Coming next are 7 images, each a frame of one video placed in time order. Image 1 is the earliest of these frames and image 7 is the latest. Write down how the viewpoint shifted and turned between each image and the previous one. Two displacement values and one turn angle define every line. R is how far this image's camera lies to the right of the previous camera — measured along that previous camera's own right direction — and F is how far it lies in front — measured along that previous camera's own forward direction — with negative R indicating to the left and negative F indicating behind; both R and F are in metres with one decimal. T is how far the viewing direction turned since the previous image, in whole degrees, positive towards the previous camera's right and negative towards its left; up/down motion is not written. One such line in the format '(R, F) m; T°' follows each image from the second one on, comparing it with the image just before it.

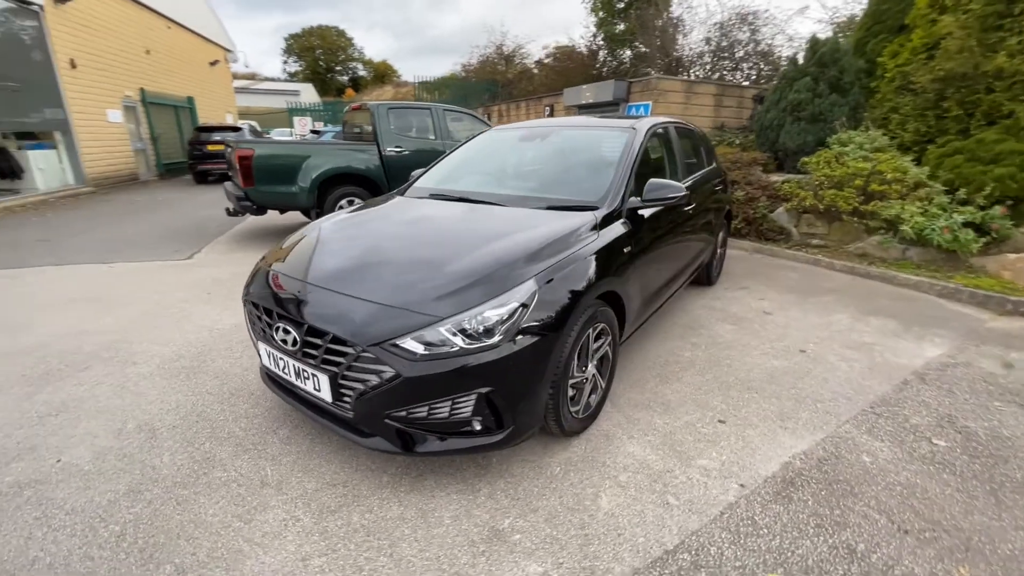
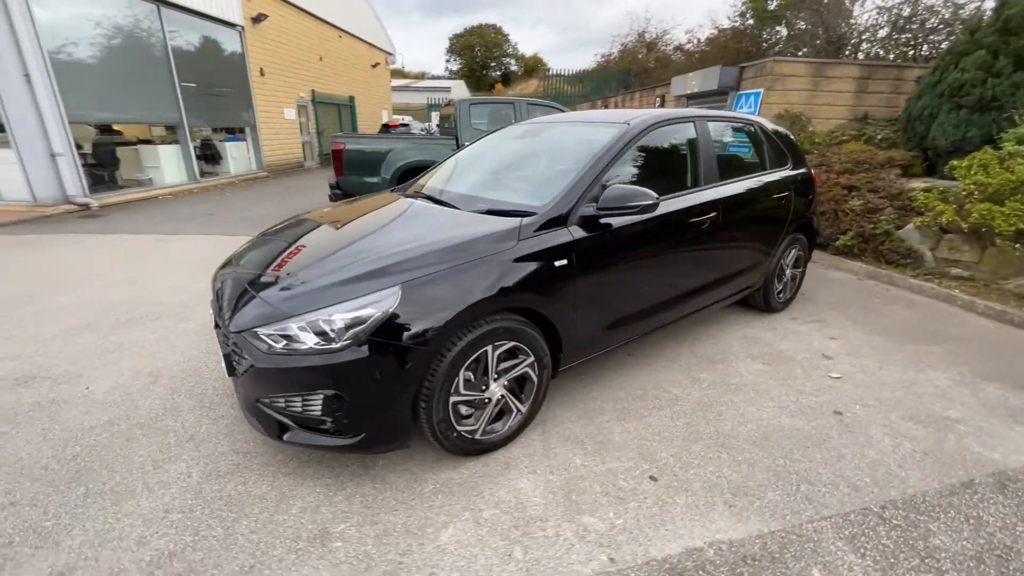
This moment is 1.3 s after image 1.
(+1.2, +0.4) m; -17°
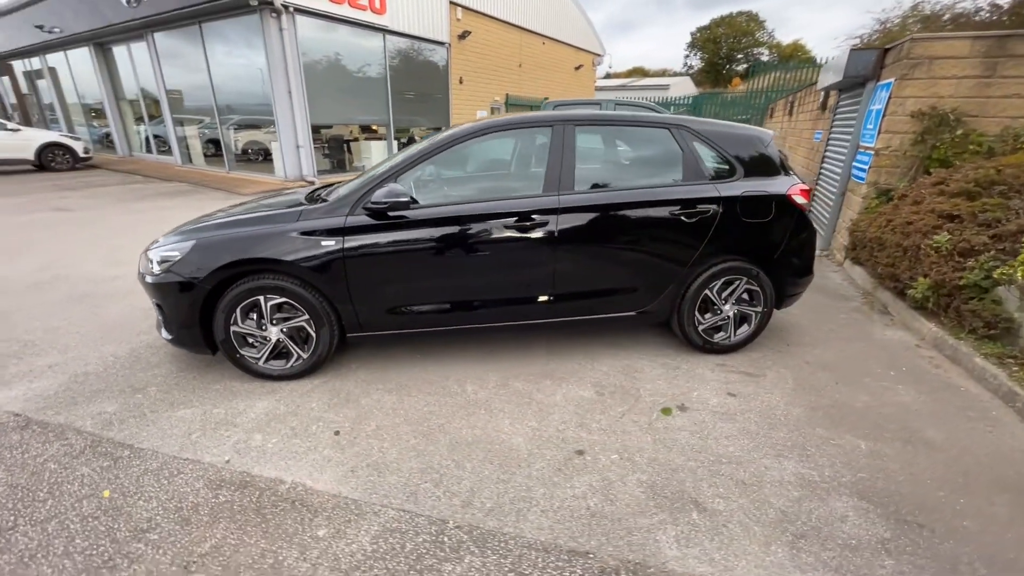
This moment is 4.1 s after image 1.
(+2.9, +0.4) m; -27°
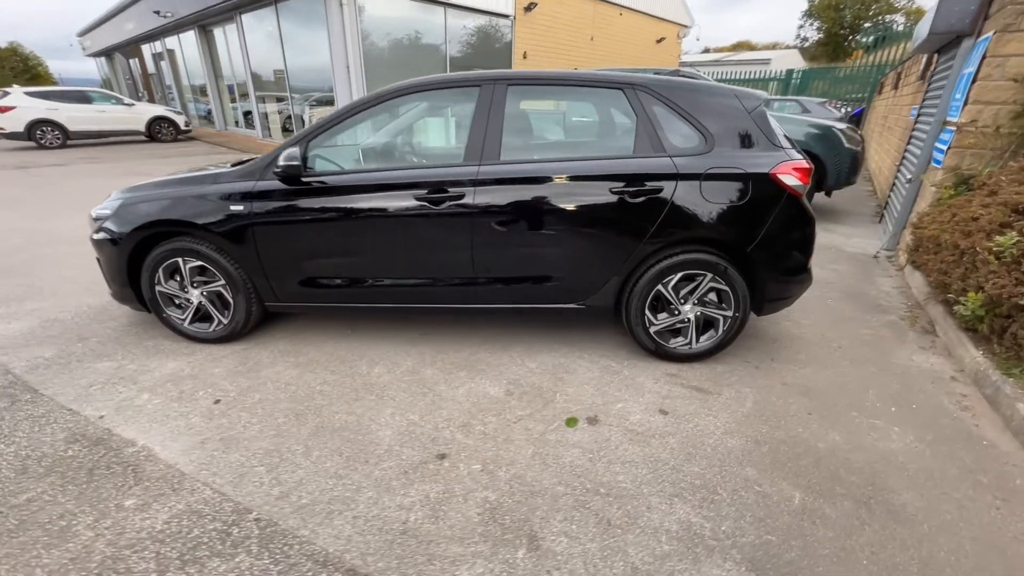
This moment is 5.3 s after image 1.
(+1.1, +0.4) m; -10°
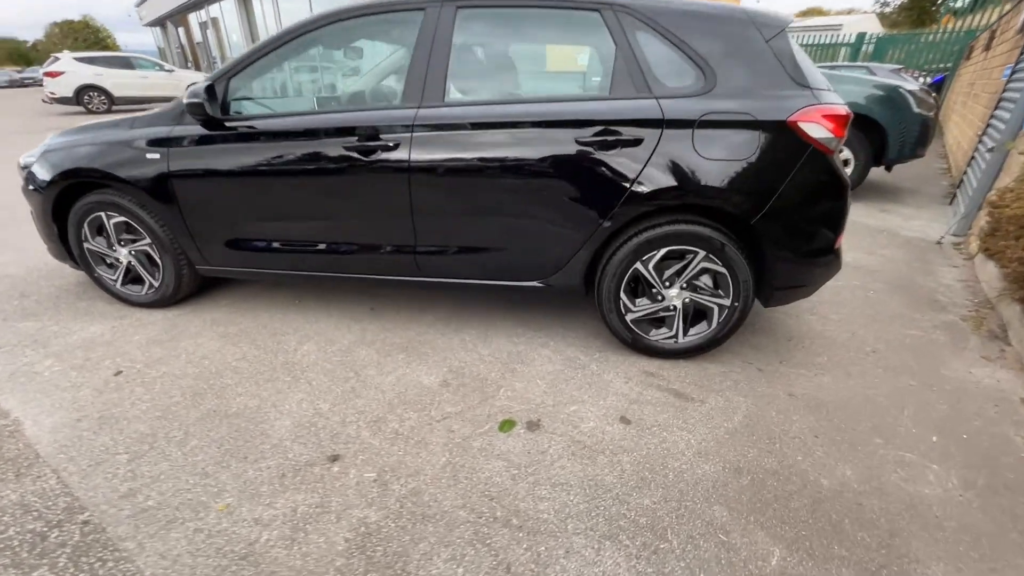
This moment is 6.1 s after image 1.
(+0.5, +0.5) m; -5°
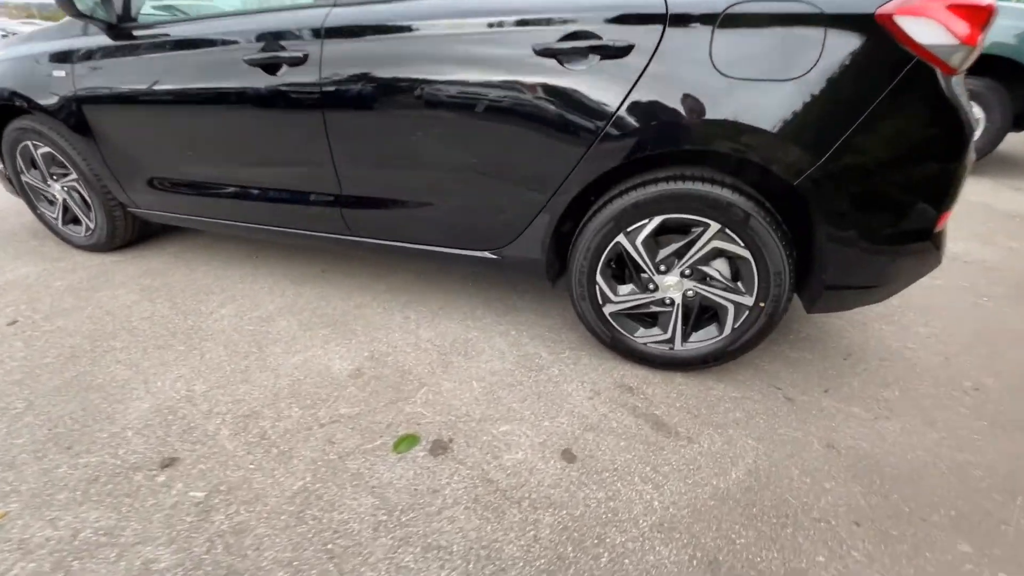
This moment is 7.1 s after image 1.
(+0.5, +0.7) m; -8°
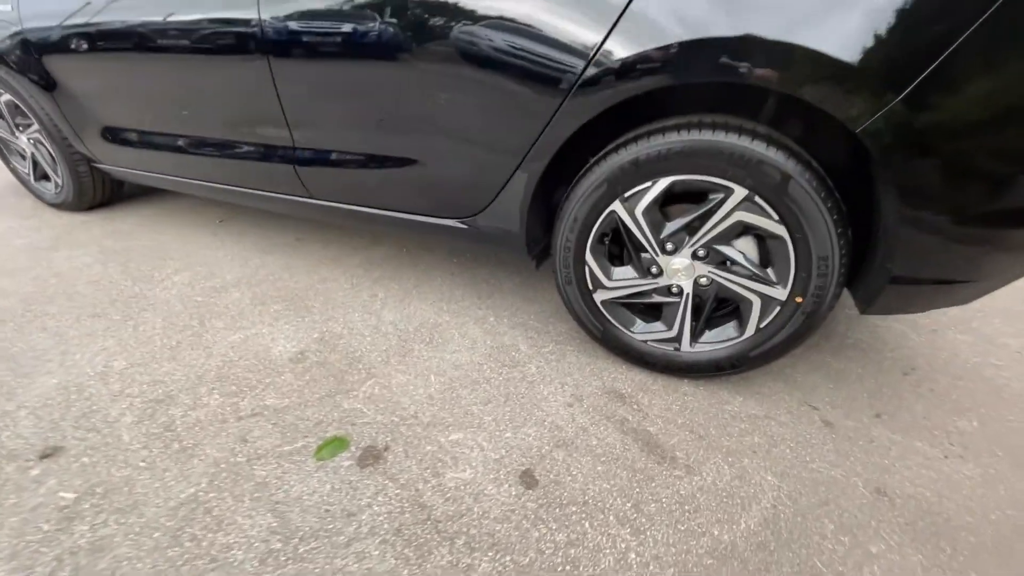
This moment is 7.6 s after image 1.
(+0.2, +0.3) m; -4°
